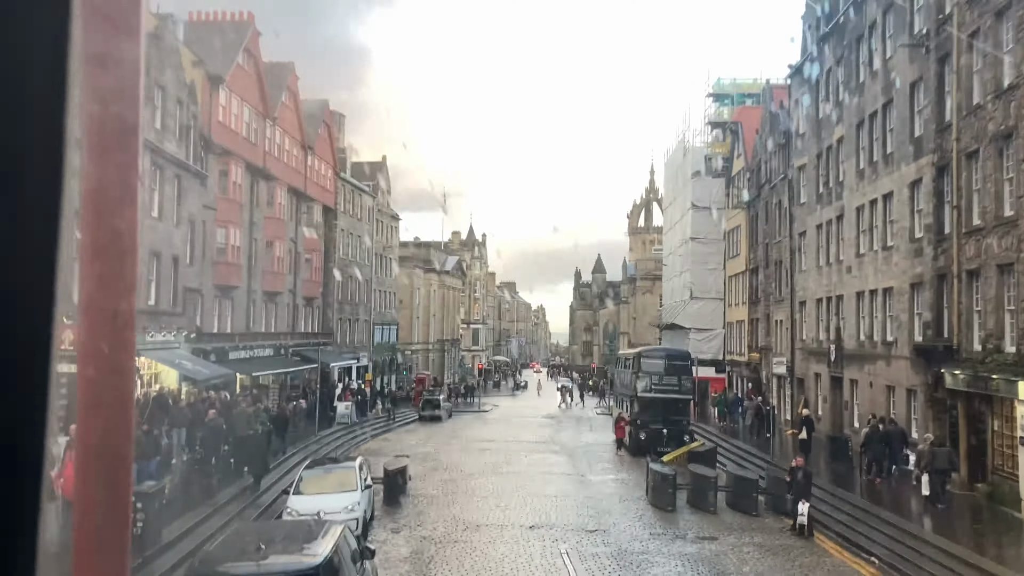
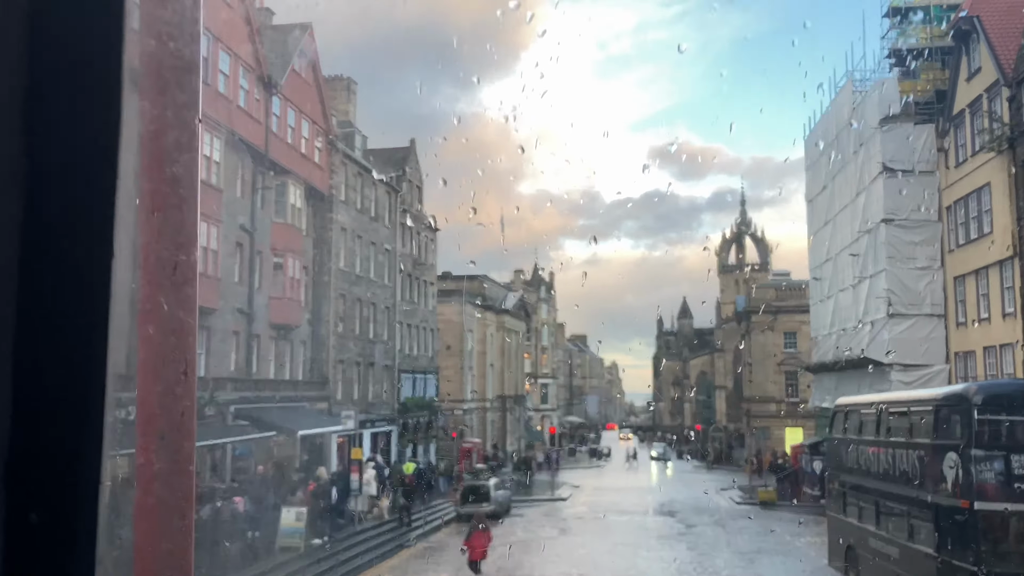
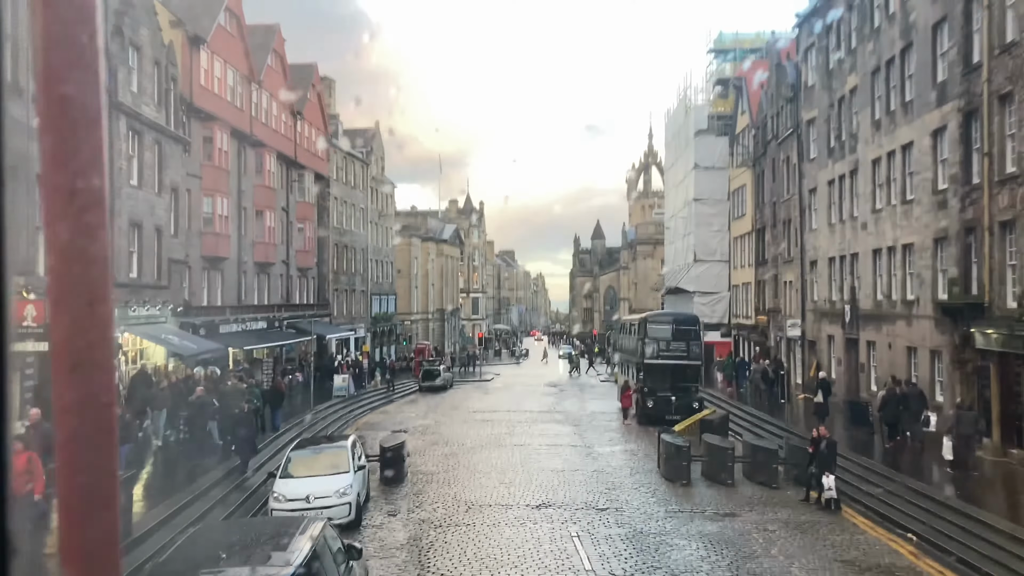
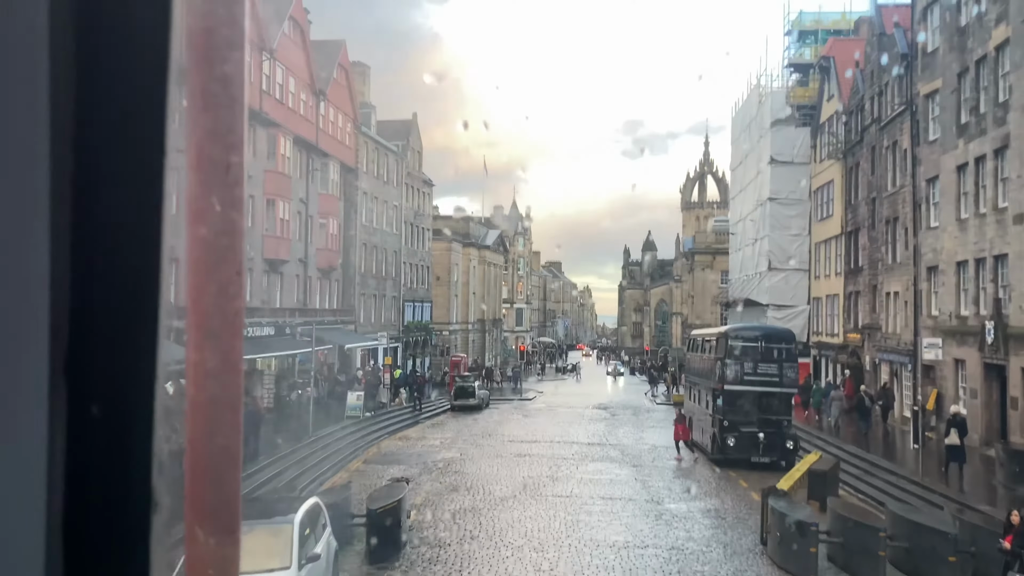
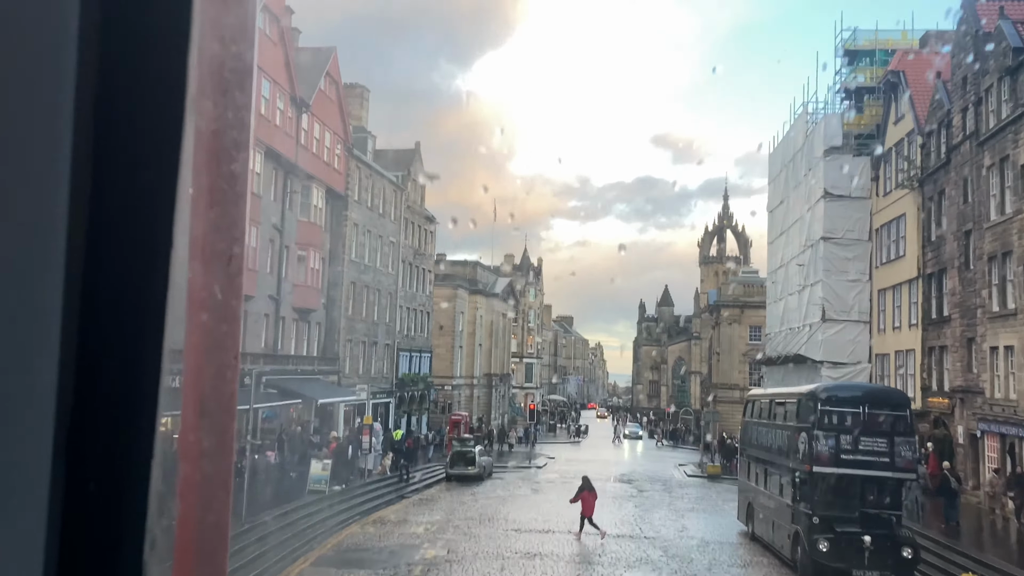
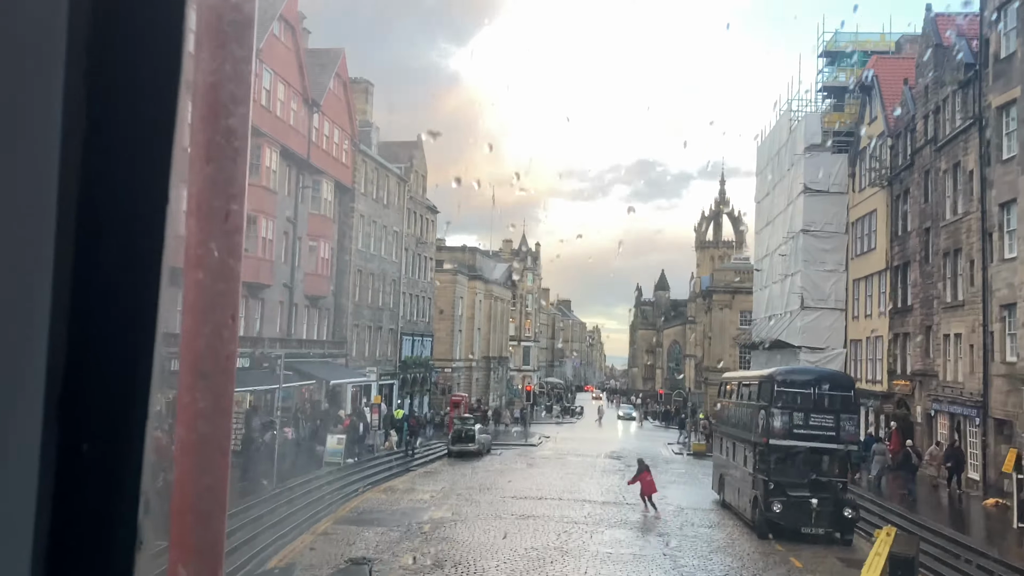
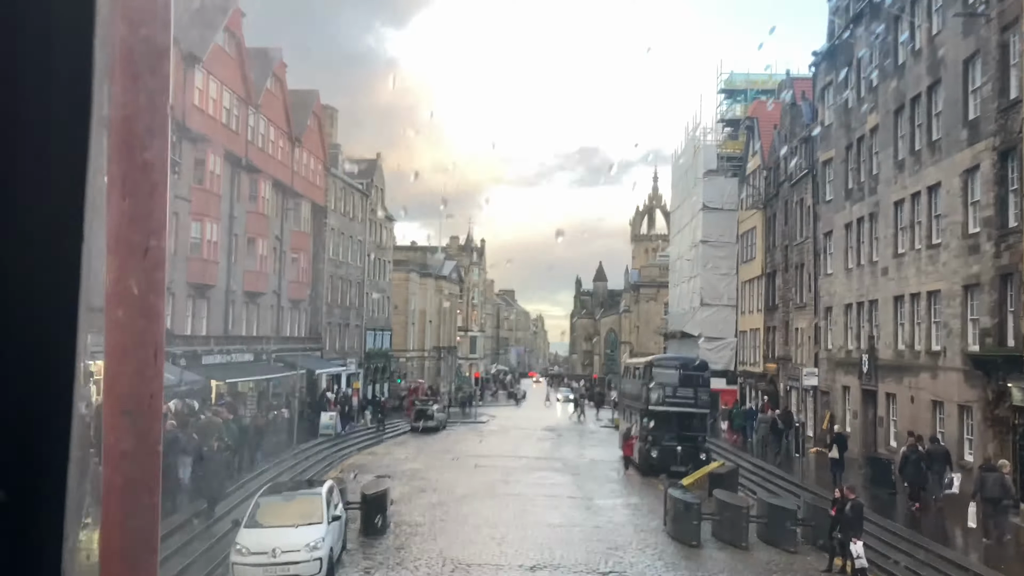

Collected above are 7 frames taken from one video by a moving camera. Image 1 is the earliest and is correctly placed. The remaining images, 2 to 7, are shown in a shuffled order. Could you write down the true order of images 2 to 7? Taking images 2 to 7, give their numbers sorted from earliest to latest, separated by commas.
3, 7, 4, 6, 5, 2
